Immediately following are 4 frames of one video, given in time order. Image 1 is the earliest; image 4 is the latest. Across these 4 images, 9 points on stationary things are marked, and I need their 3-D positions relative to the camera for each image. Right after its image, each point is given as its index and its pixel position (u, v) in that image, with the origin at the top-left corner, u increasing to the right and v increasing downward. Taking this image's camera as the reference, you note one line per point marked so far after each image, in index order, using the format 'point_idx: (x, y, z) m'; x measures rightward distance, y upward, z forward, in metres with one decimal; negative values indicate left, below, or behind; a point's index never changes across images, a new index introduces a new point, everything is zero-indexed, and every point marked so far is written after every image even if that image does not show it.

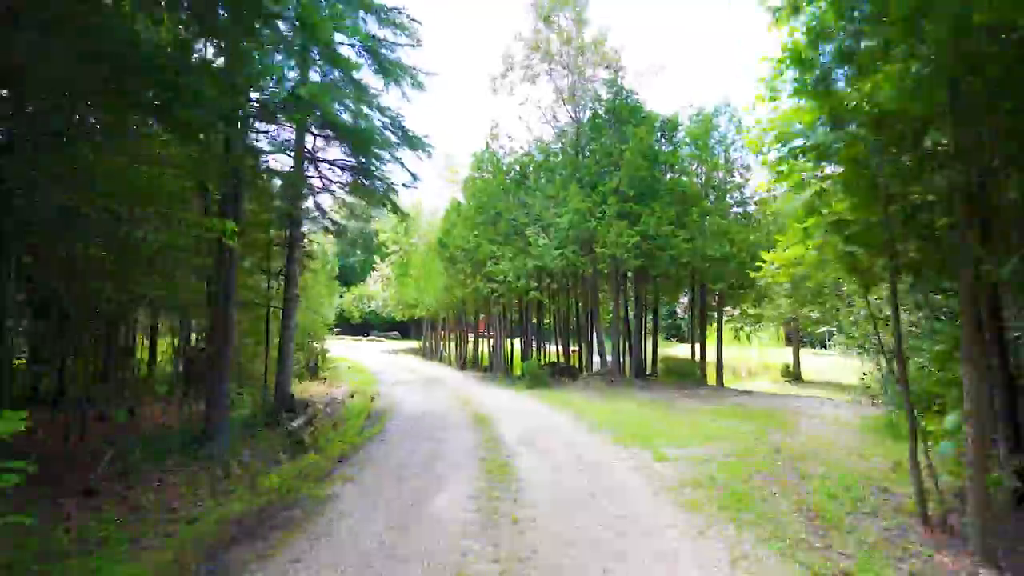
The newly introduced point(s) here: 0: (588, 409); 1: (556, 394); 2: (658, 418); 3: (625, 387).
0: (+2.0, -3.2, +14.8) m
1: (+1.4, -3.4, +18.1) m
2: (+3.5, -3.1, +13.3) m
3: (+3.9, -3.5, +19.4) m
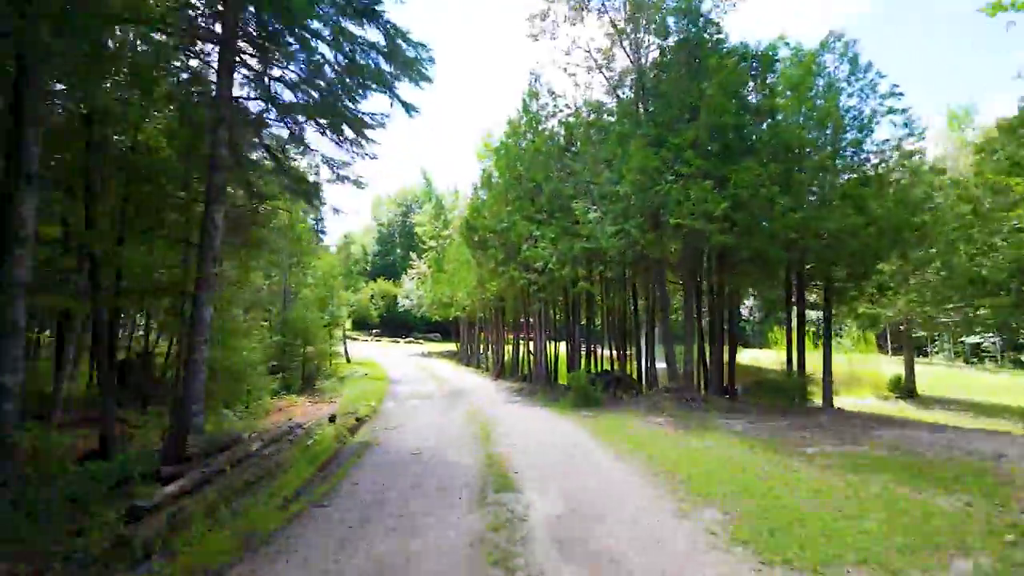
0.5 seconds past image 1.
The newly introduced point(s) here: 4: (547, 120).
0: (+2.7, -2.8, +9.8) m
1: (+2.4, -3.1, +13.2) m
2: (+4.0, -2.7, +8.2) m
3: (+5.0, -3.1, +14.2) m
4: (+1.3, +6.1, +19.9) m
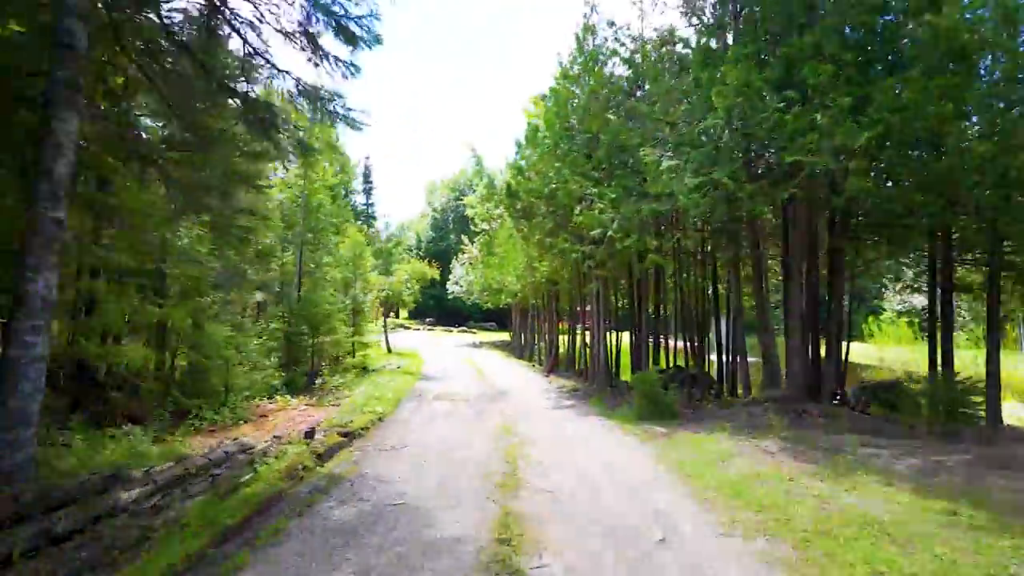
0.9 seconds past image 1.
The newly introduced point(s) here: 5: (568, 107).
0: (+3.0, -2.4, +5.9) m
1: (+3.1, -2.6, +9.3) m
2: (+4.2, -2.3, +4.1) m
3: (+5.9, -2.6, +10.0) m
4: (+2.7, +6.7, +16.0) m
5: (+1.6, +5.4, +16.4) m
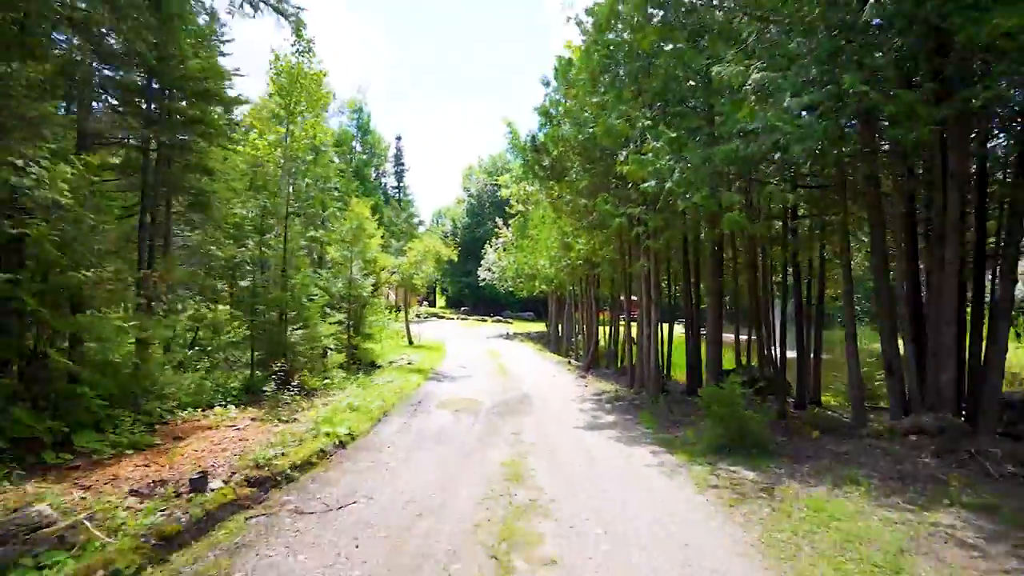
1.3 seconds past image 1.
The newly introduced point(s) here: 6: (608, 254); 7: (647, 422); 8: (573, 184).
0: (+2.8, -2.1, +2.2) m
1: (+3.1, -2.2, +5.5) m
2: (+3.8, -2.1, +0.3) m
3: (+5.9, -2.2, +6.1) m
4: (+3.3, +7.2, +12.0) m
5: (+2.2, +5.8, +12.6) m
6: (+3.0, +1.0, +17.8) m
7: (+2.6, -2.6, +10.7) m
8: (+1.6, +2.8, +14.5) m
